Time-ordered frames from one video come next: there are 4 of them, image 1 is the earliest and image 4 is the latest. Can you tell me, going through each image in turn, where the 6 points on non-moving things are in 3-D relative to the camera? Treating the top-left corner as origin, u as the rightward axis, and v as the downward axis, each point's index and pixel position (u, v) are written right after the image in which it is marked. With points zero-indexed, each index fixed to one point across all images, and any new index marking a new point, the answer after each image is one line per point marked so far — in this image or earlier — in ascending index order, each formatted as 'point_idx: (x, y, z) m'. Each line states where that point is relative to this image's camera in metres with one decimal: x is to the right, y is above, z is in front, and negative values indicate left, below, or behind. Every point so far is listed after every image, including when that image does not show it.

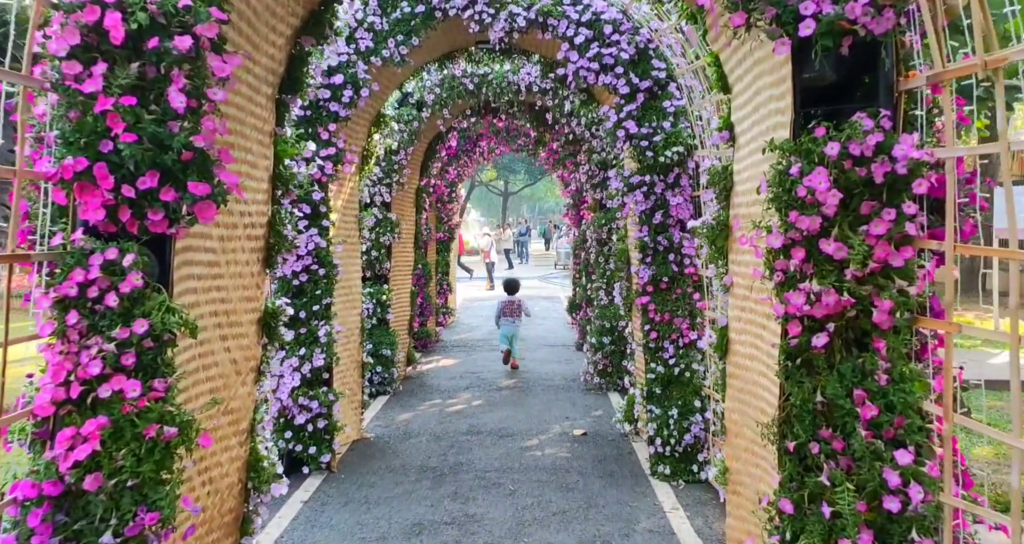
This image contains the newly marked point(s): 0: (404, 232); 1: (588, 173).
0: (-1.0, +0.4, +8.1) m
1: (+0.7, +0.9, +7.6) m
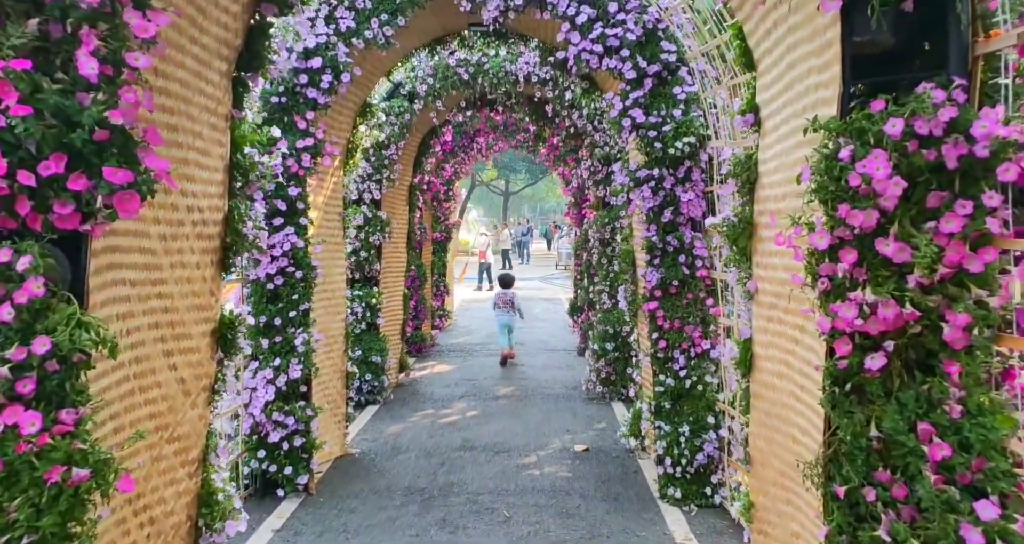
0: (-1.0, +0.4, +7.7) m
1: (+0.7, +0.9, +7.2) m
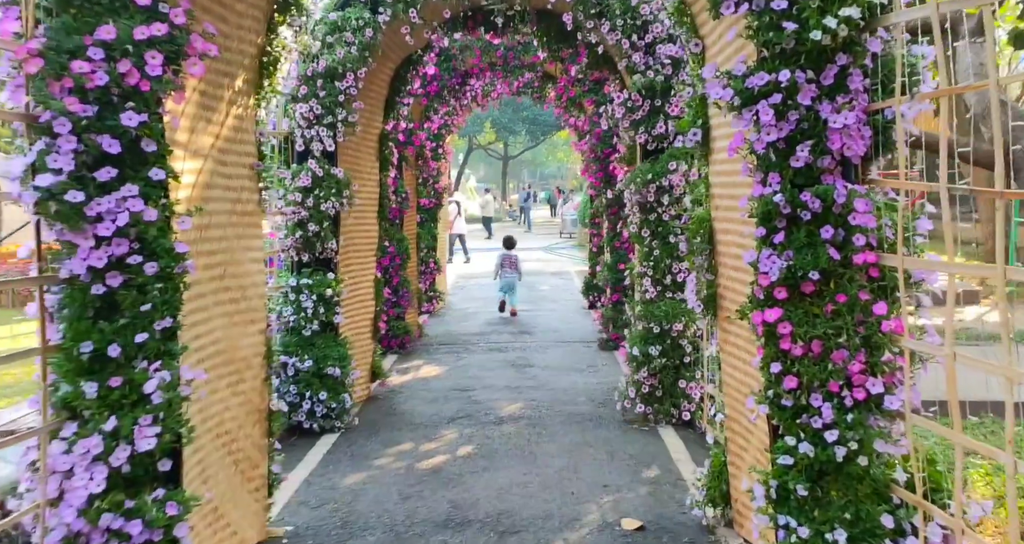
0: (-1.0, +0.5, +5.8) m
1: (+0.7, +1.0, +5.2) m
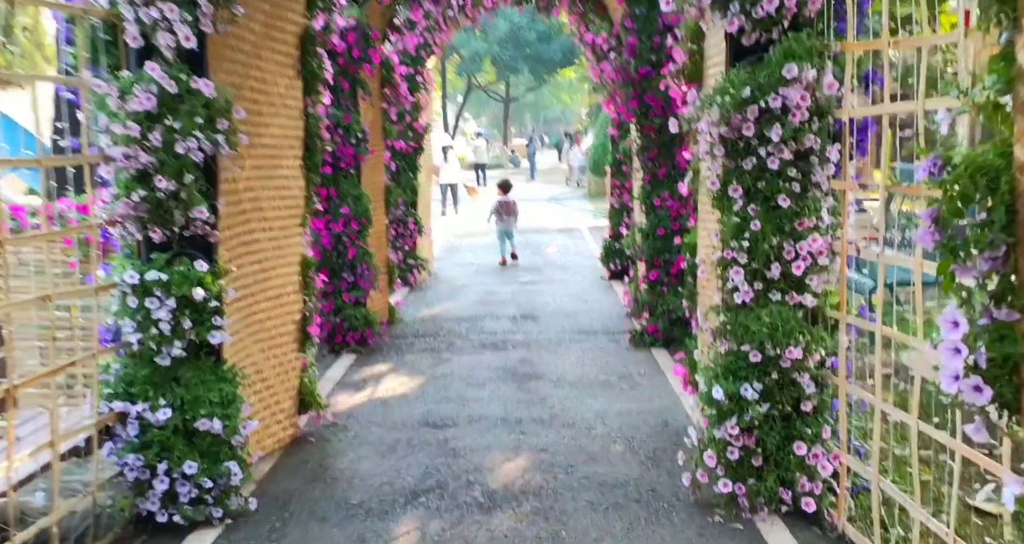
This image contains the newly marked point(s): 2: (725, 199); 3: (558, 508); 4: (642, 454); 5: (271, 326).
0: (-1.0, +0.6, +3.6) m
1: (+0.7, +1.1, +3.0) m
2: (+0.8, +0.3, +3.1) m
3: (+0.2, -0.9, +3.2) m
4: (+0.6, -0.8, +3.7) m
5: (-1.0, -0.2, +3.7) m
